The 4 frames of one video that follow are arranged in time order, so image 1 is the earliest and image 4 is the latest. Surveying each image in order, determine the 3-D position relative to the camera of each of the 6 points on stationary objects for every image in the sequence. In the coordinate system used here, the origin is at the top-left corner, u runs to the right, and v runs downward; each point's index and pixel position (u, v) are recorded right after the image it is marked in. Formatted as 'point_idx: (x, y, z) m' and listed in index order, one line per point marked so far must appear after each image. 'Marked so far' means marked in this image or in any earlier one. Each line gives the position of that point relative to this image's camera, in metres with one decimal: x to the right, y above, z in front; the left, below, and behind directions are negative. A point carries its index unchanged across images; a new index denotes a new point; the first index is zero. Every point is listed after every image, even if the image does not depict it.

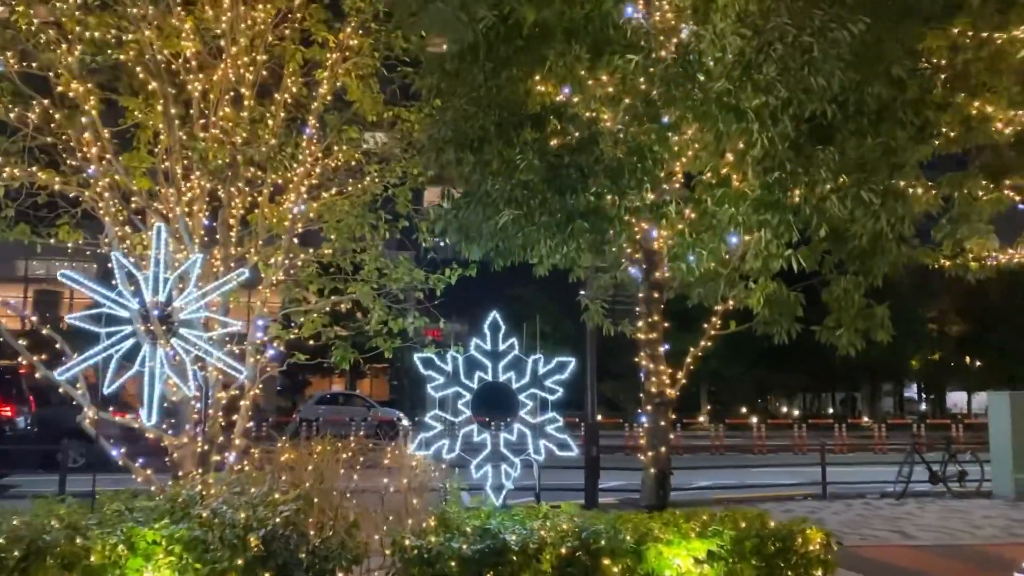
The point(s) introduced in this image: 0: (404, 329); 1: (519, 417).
0: (-1.3, -0.5, +10.8) m
1: (+0.1, -1.3, +8.9) m
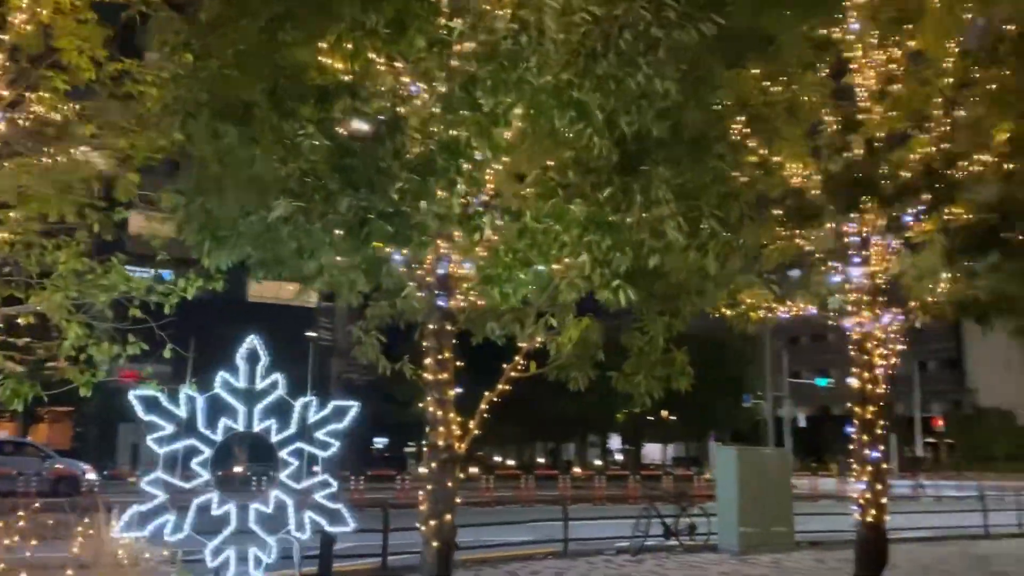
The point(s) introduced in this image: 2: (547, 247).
0: (-3.7, -0.6, +8.1) m
1: (-1.8, -1.5, +6.7) m
2: (+0.3, +0.3, +7.4) m
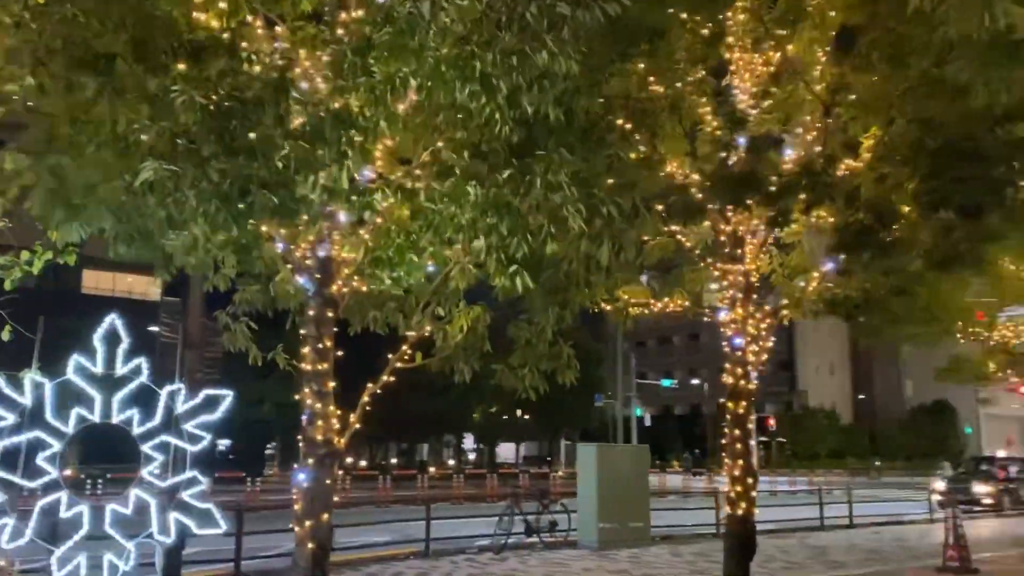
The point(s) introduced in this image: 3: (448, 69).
0: (-4.7, -0.4, +7.1) m
1: (-2.6, -1.3, +6.0) m
2: (-0.6, +0.5, +7.0) m
3: (-0.5, +1.6, +6.5) m
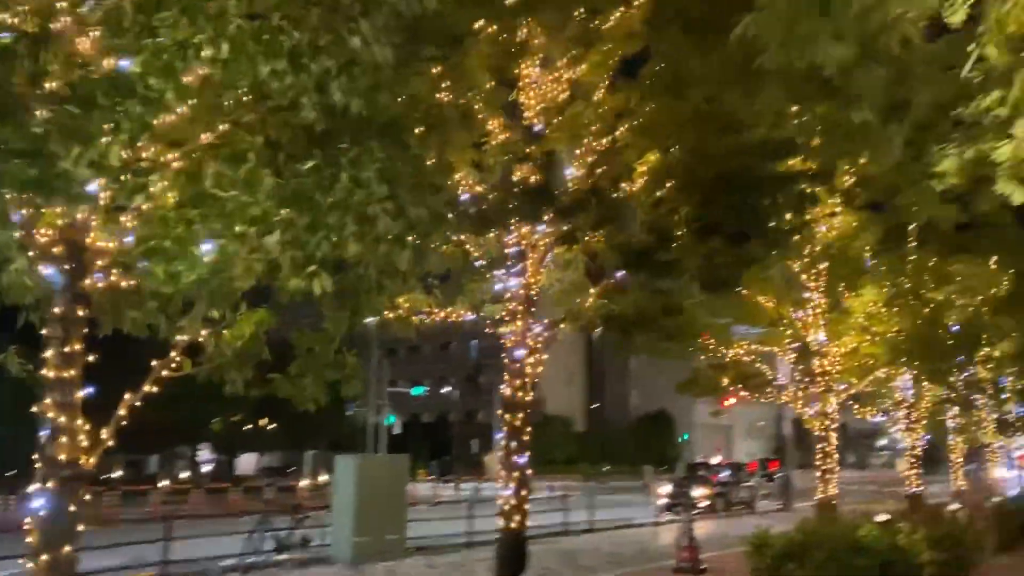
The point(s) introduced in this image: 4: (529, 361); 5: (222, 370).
0: (-6.0, -0.2, +5.2) m
1: (-3.7, -1.2, +4.7) m
2: (-2.0, +0.5, +6.2) m
3: (-1.8, +1.6, +5.8) m
4: (+0.2, -0.9, +10.9) m
5: (-2.5, -0.7, +7.6) m
